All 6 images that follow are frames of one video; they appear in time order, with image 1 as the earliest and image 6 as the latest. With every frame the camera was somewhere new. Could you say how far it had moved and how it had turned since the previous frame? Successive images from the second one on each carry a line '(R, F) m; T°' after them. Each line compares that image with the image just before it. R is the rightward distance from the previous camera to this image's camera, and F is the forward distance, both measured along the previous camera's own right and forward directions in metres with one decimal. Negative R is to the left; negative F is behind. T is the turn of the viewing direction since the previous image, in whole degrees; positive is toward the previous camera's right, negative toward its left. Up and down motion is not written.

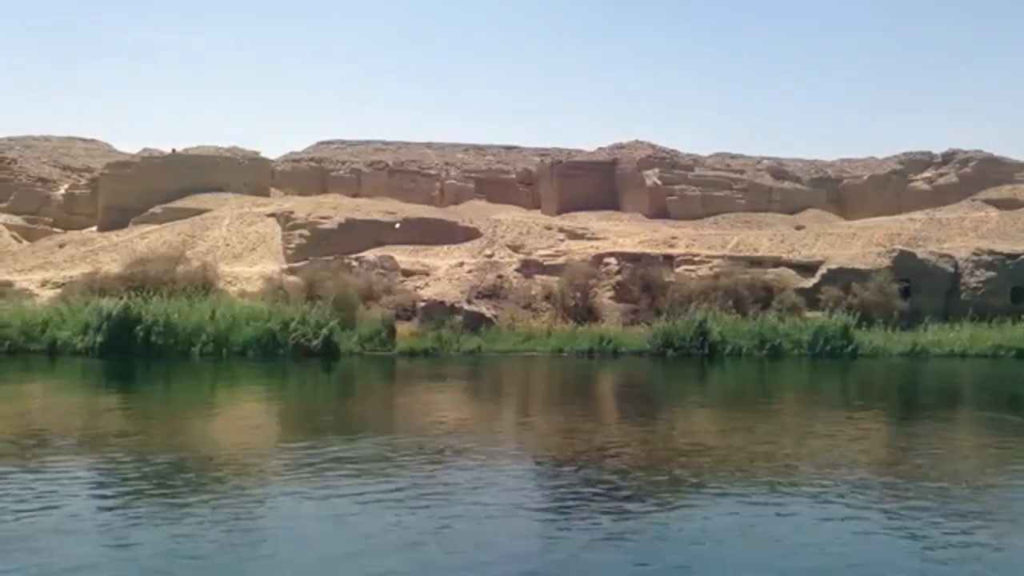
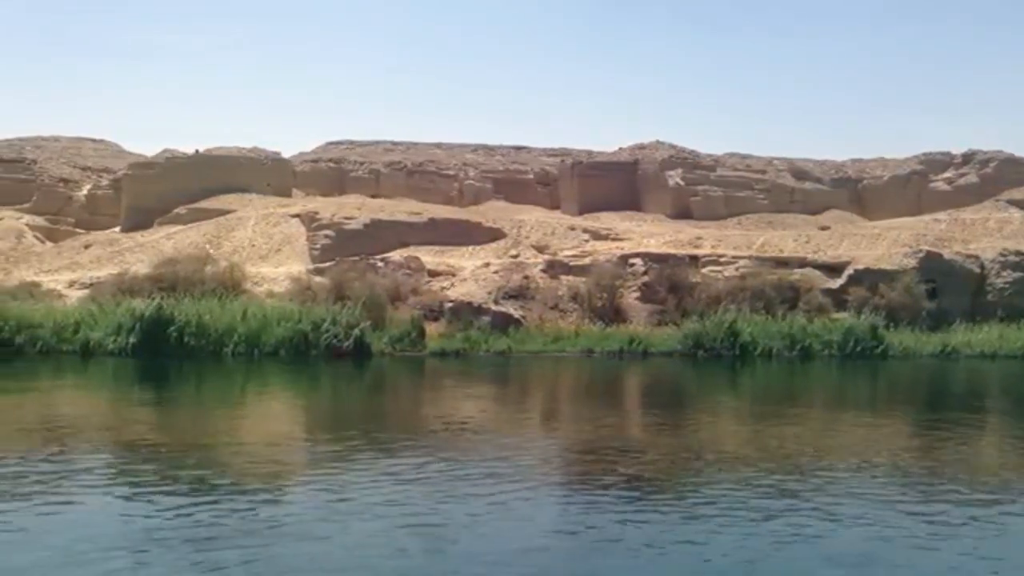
(-0.2, 0.0) m; -1°
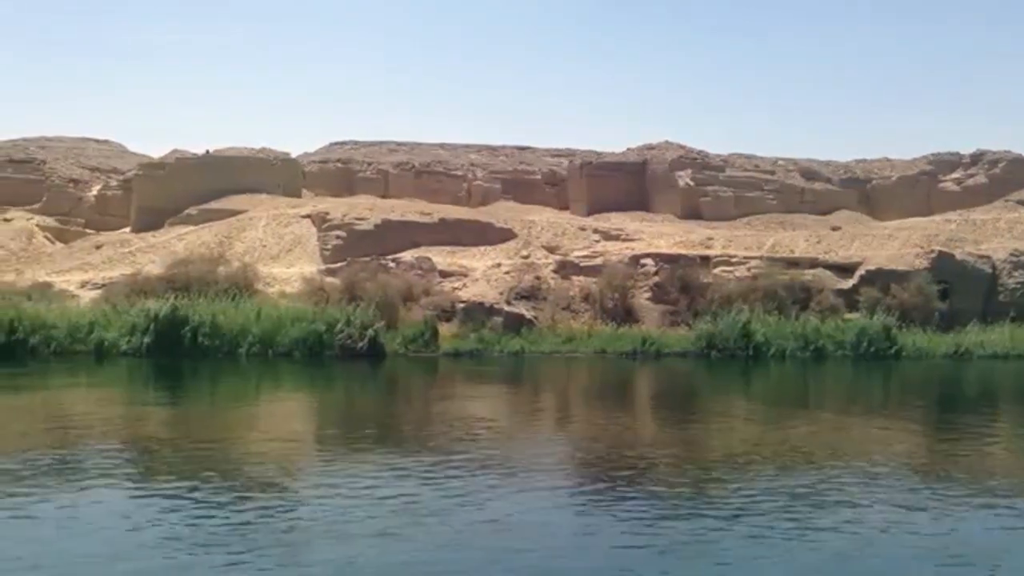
(-7.4, +1.6) m; 0°
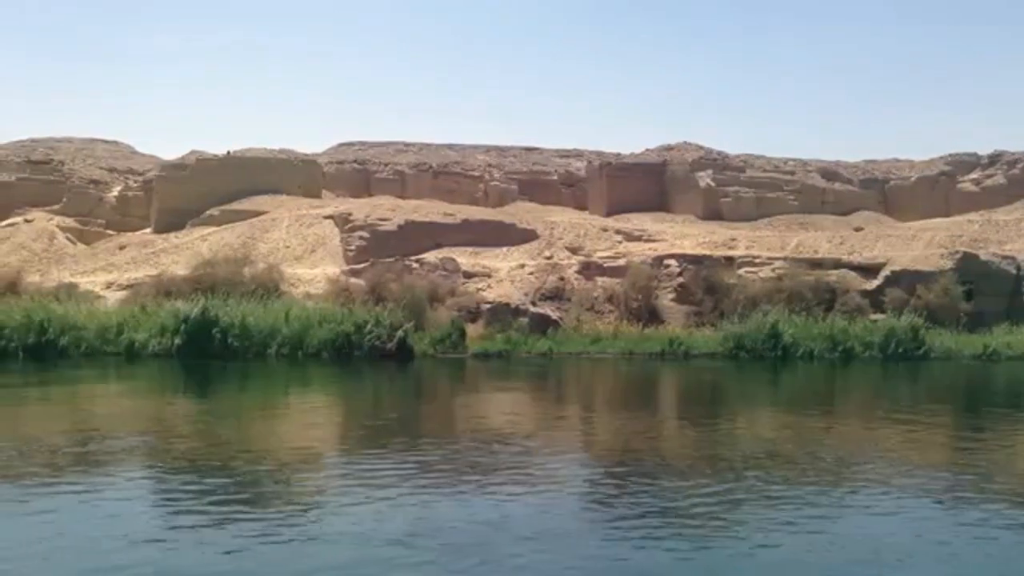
(-0.5, -0.4) m; -1°
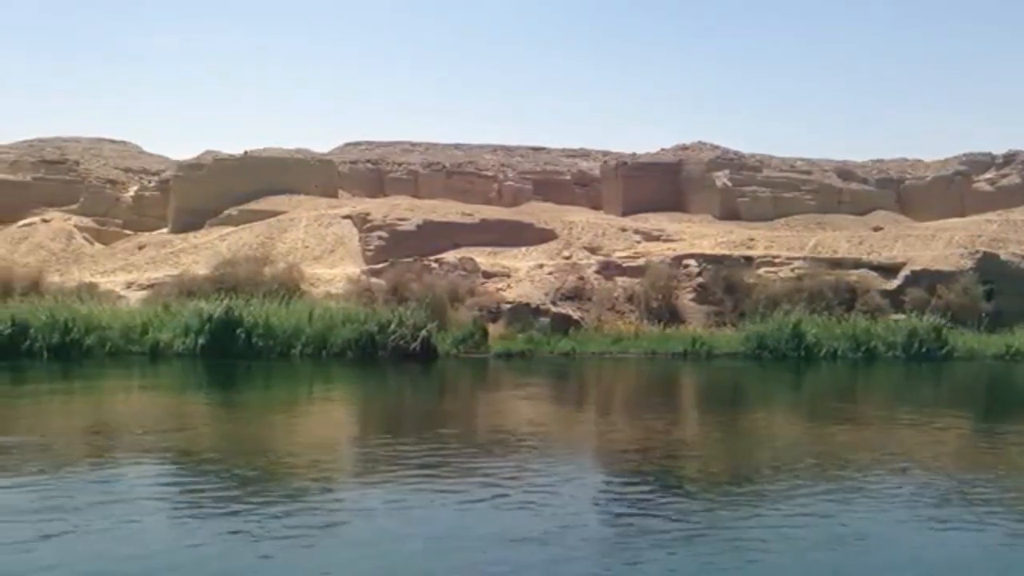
(-1.8, 0.0) m; -1°
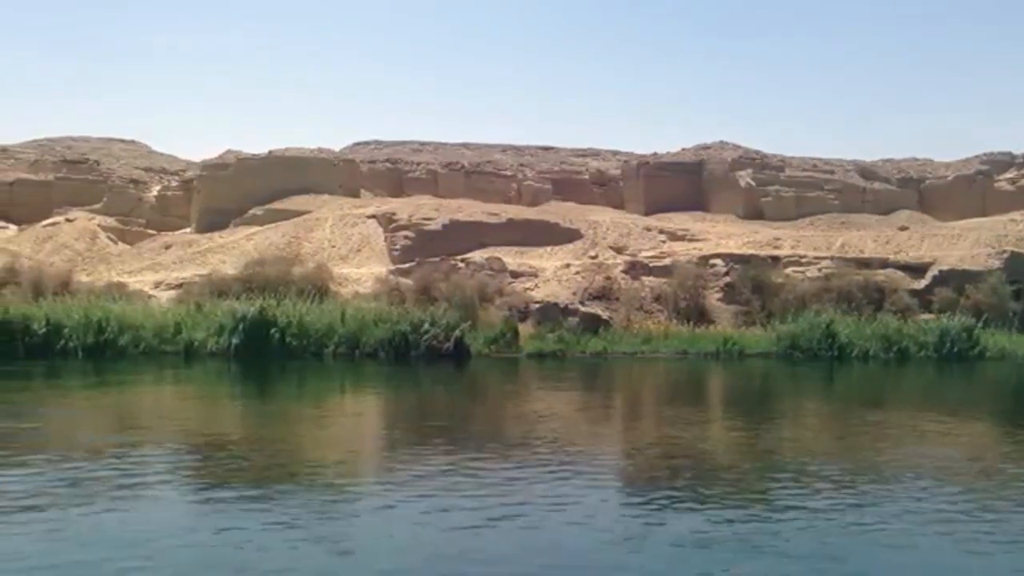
(-4.0, -1.9) m; -1°
